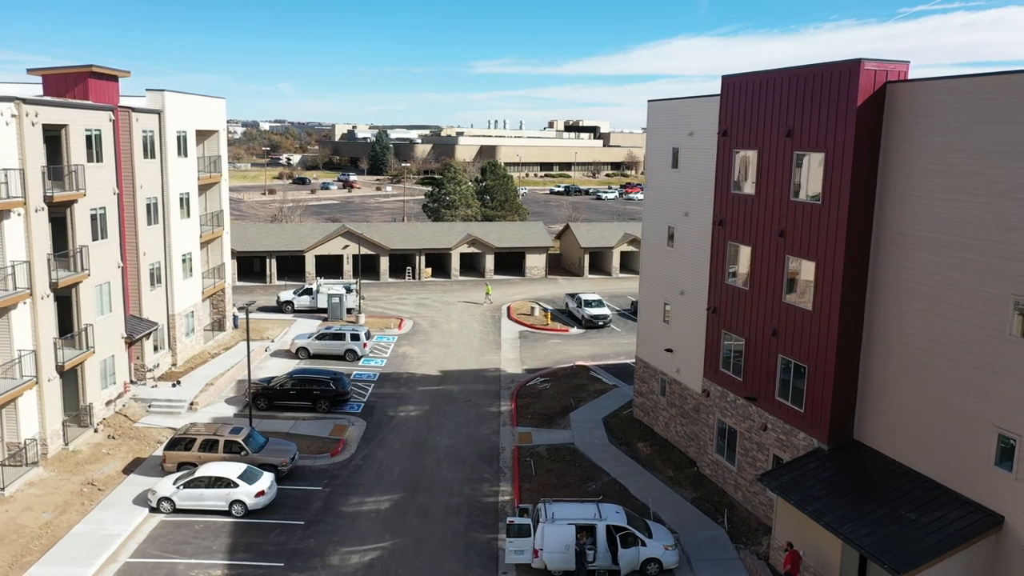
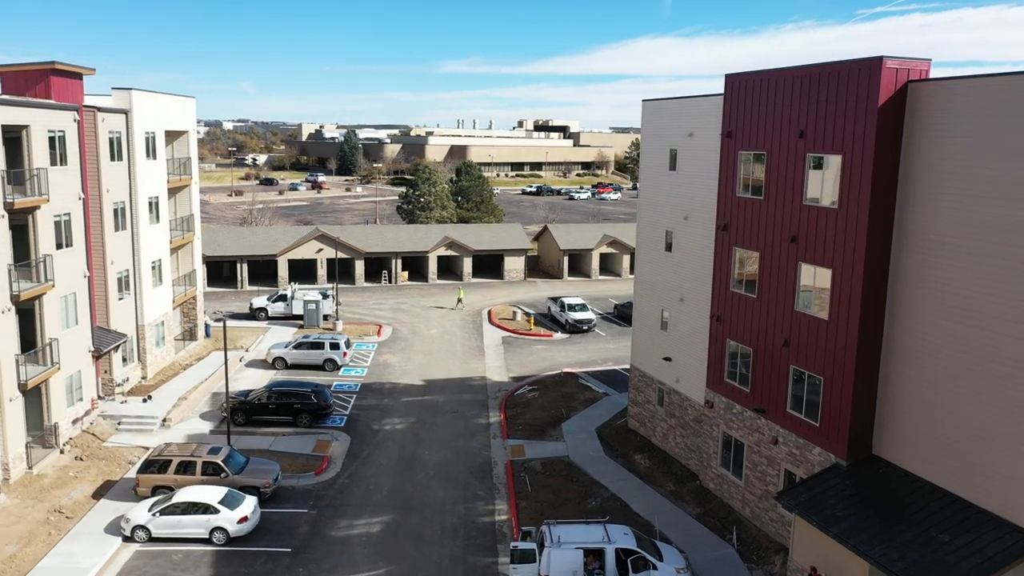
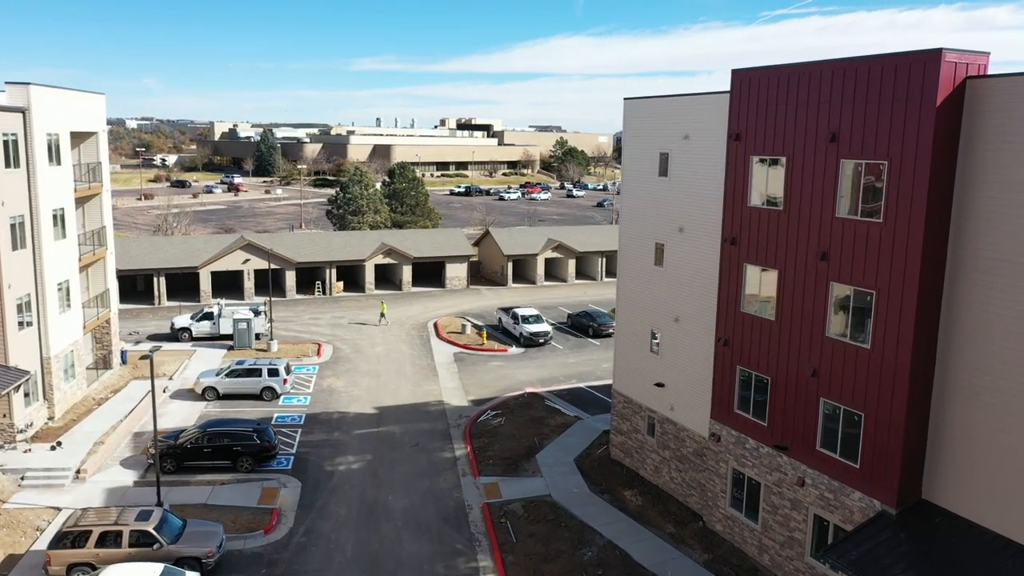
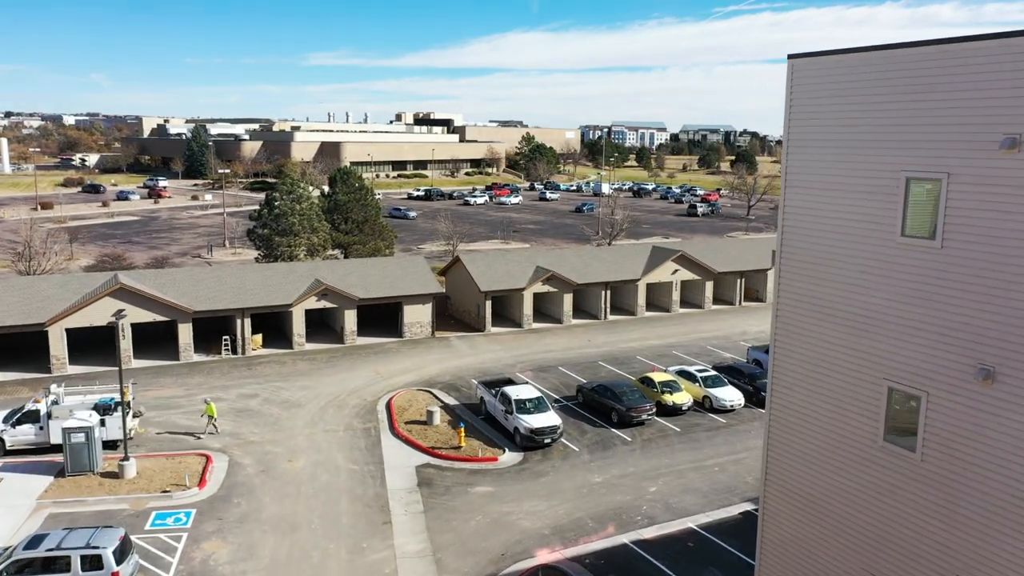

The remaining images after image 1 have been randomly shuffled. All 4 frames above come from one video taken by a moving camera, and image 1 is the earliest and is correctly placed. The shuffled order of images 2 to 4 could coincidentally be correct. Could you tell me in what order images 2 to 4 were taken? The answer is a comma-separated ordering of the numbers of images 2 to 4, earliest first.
2, 3, 4
